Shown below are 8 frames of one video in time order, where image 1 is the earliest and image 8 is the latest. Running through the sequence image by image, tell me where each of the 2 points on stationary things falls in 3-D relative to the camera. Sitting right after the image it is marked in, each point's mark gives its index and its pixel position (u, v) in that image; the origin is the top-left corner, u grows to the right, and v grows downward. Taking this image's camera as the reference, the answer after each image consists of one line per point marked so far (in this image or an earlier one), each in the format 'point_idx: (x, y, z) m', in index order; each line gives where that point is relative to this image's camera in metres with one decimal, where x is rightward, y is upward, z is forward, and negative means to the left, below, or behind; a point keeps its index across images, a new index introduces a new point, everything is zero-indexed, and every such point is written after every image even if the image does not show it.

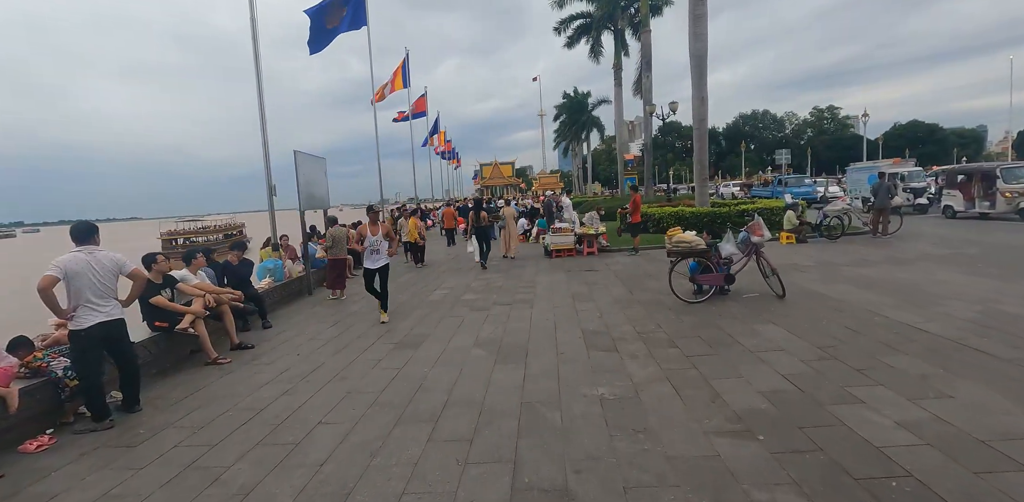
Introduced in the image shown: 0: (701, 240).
0: (+2.8, +0.2, +7.3) m
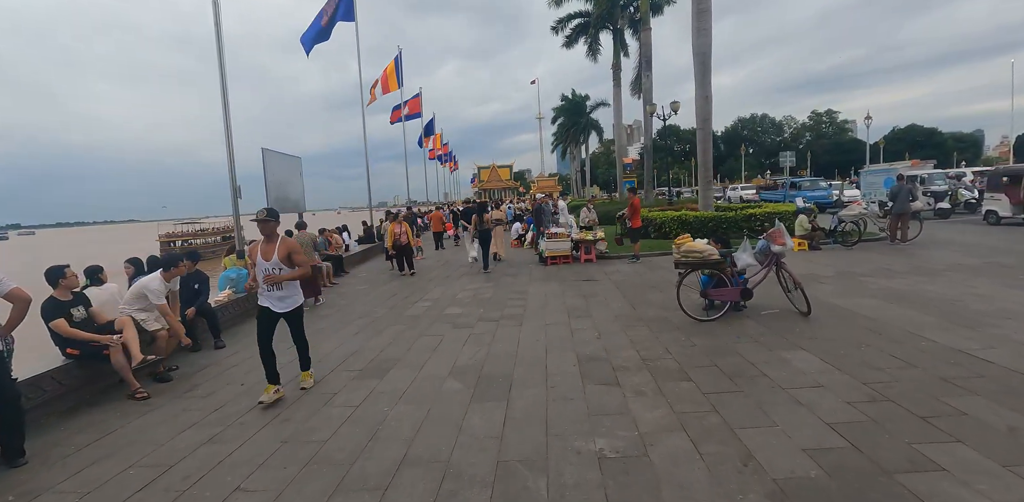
0: (+2.6, 0.0, +6.4) m
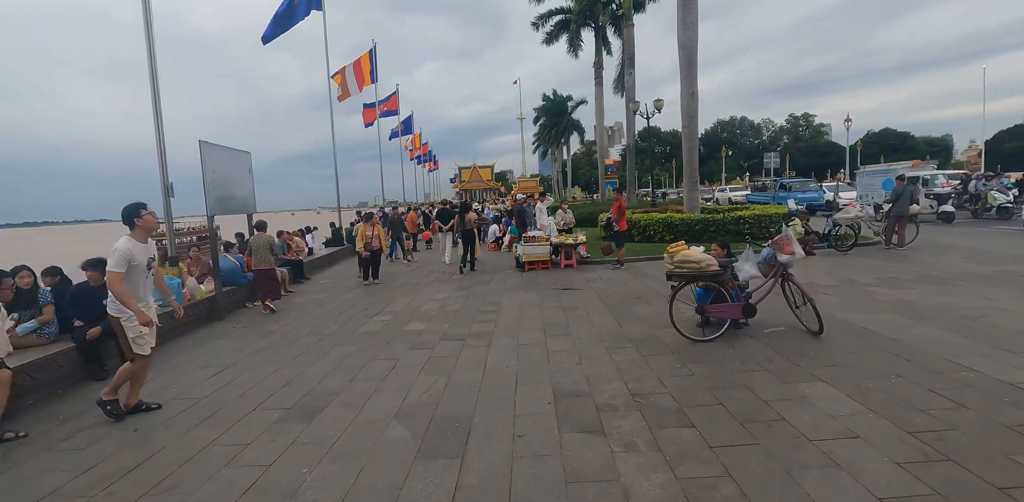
0: (+2.2, -0.1, +5.5) m
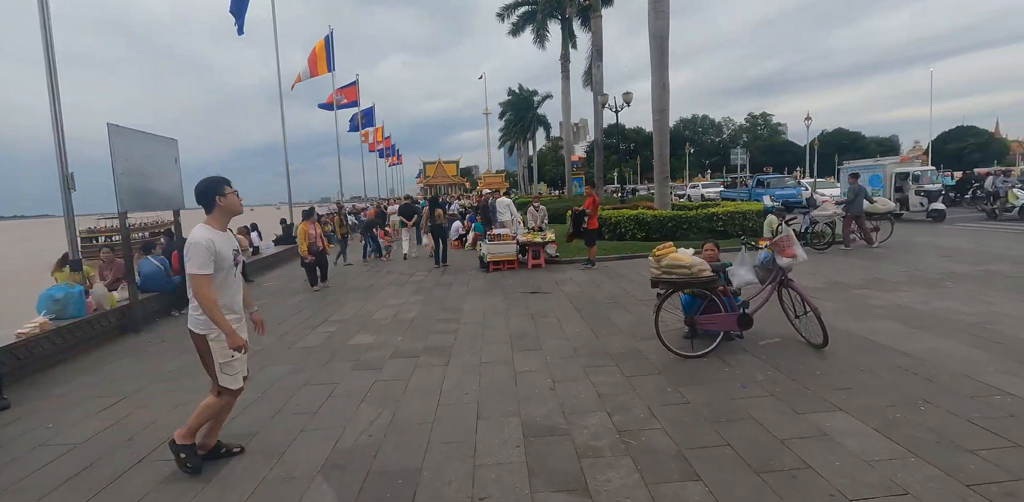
0: (+1.9, -0.1, +4.8) m
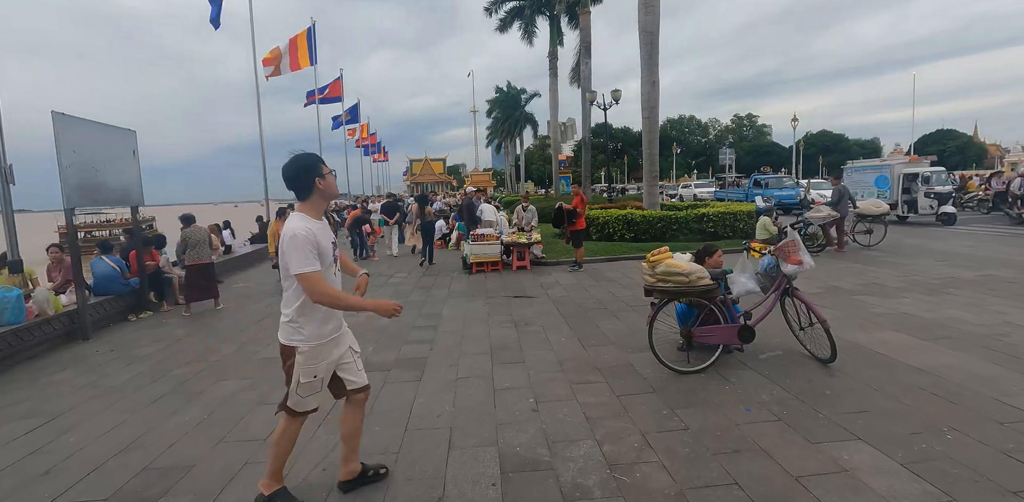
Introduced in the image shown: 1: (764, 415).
0: (+1.7, -0.2, +4.3) m
1: (+1.9, -1.2, +3.6) m
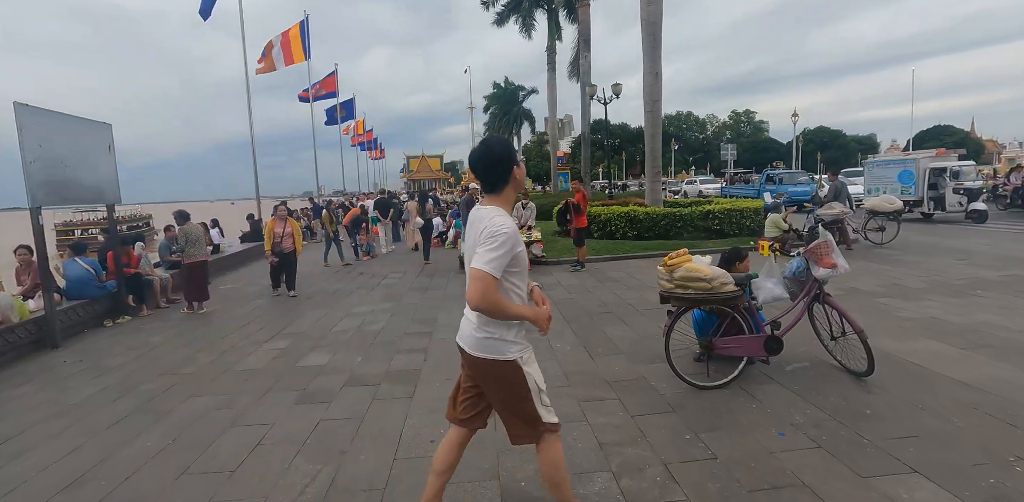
0: (+1.7, -0.2, +3.9) m
1: (+1.9, -1.3, +3.2) m
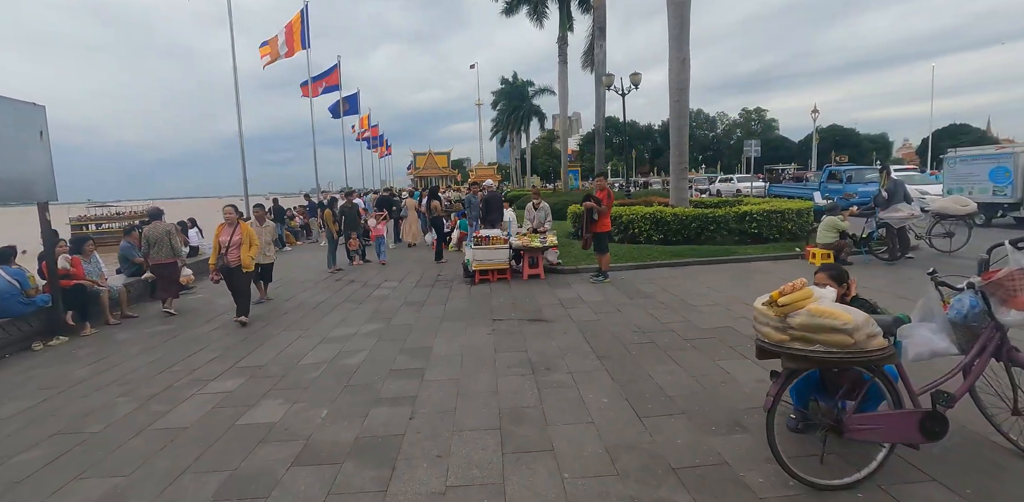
0: (+1.8, -0.3, +2.5) m
1: (+2.0, -1.4, +1.8) m
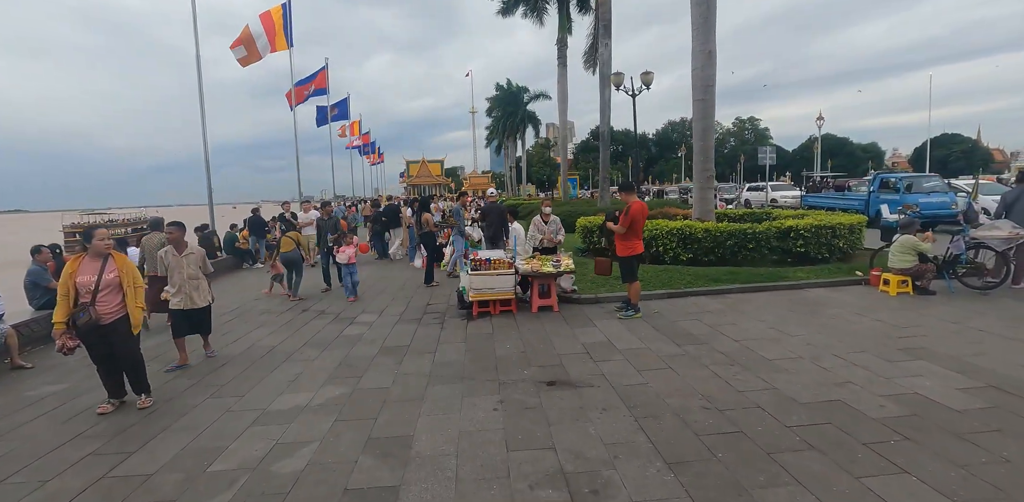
0: (+2.0, -0.6, +0.8) m
1: (+2.2, -1.7, +0.1) m
